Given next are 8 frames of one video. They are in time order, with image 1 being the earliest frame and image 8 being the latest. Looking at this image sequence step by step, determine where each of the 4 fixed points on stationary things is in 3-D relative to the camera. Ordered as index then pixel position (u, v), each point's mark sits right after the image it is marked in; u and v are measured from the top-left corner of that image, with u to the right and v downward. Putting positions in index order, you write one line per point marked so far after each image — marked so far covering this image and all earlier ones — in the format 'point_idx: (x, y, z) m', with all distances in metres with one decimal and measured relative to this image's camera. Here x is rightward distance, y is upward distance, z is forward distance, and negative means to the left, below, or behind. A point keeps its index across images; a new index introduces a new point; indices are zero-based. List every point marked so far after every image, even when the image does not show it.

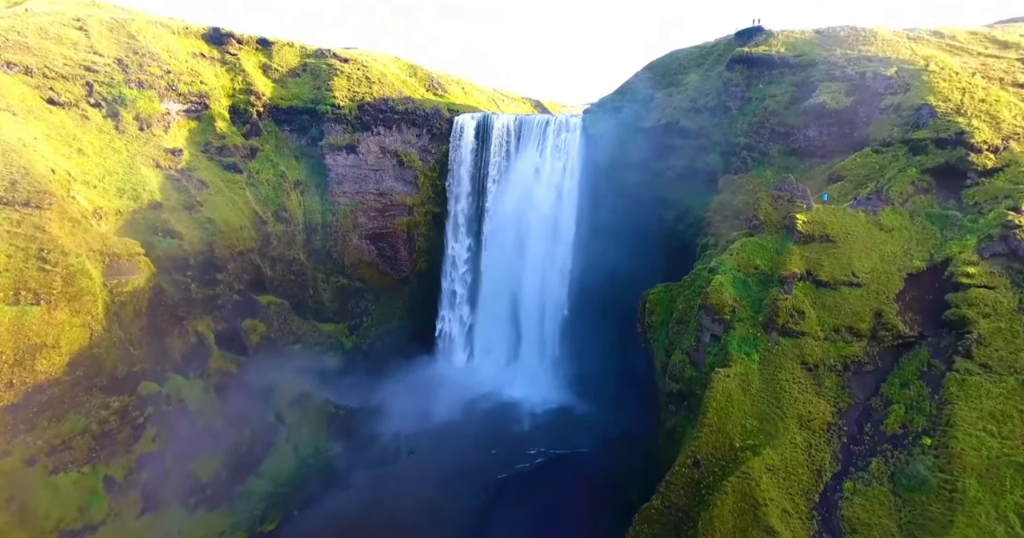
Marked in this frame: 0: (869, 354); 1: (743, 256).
0: (+11.5, -2.7, +16.5) m
1: (+8.8, +0.5, +19.6) m
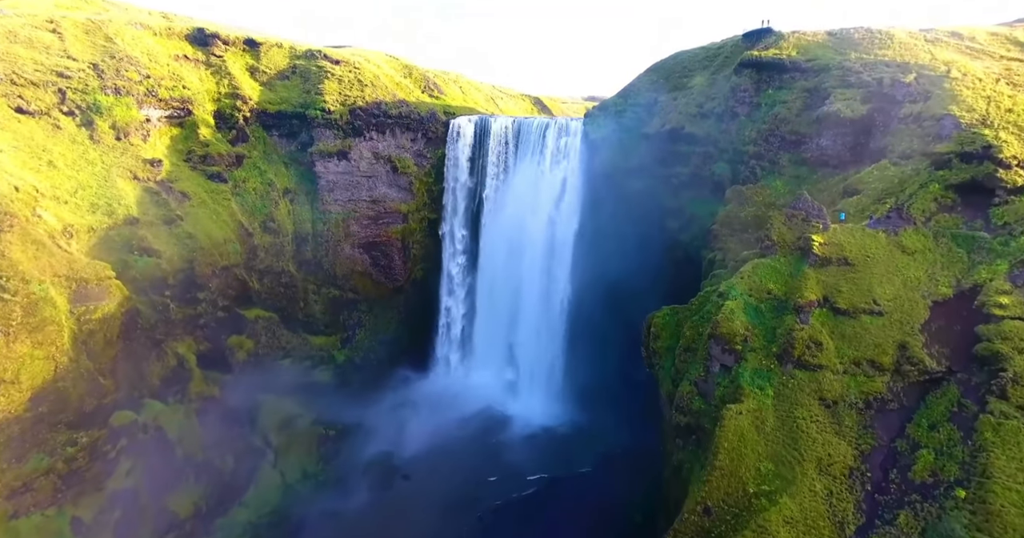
0: (+11.3, -3.6, +15.3) m
1: (+8.6, -0.4, +18.3) m
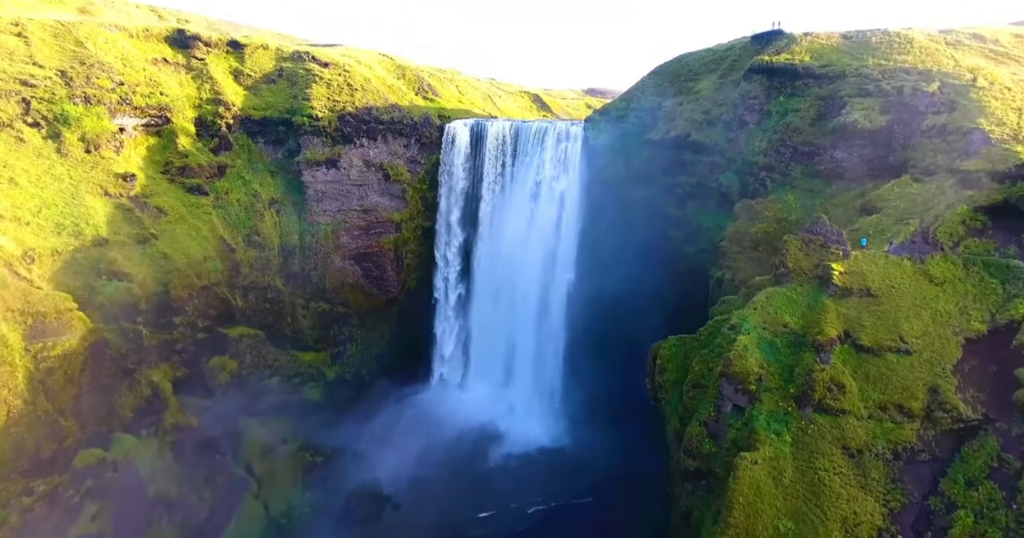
0: (+11.2, -4.6, +14.0) m
1: (+8.5, -1.4, +17.0) m
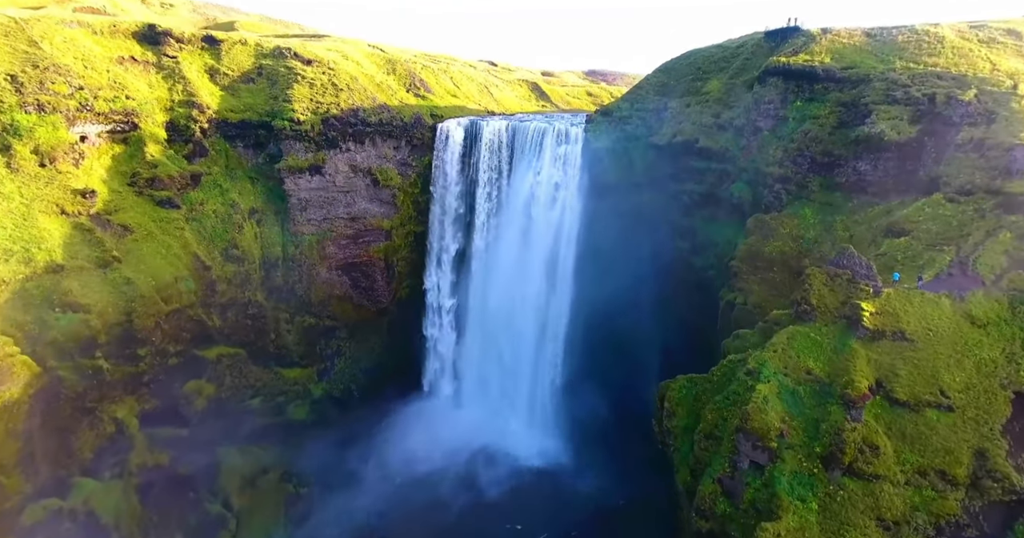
0: (+11.0, -5.9, +12.4) m
1: (+8.3, -2.5, +15.2) m
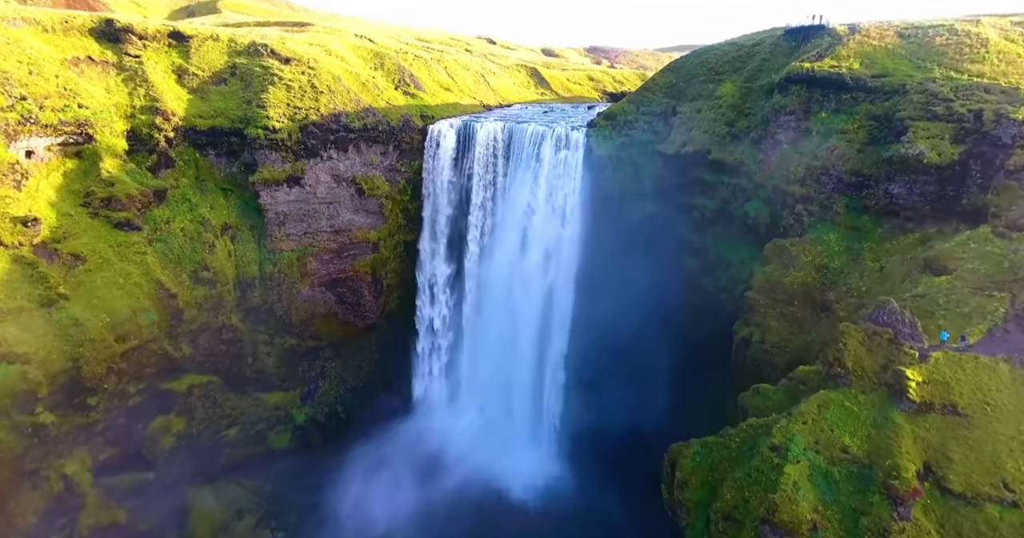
0: (+10.8, -7.5, +10.5) m
1: (+8.0, -4.1, +13.3) m
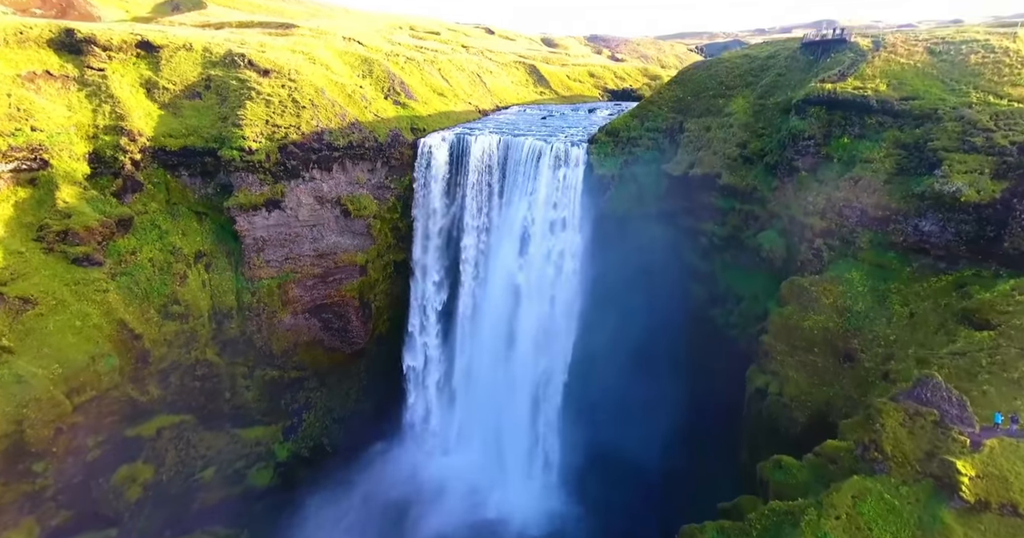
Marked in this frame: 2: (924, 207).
0: (+10.6, -9.2, +8.9) m
1: (+7.9, -5.7, +11.6) m
2: (+14.2, +2.1, +17.6) m
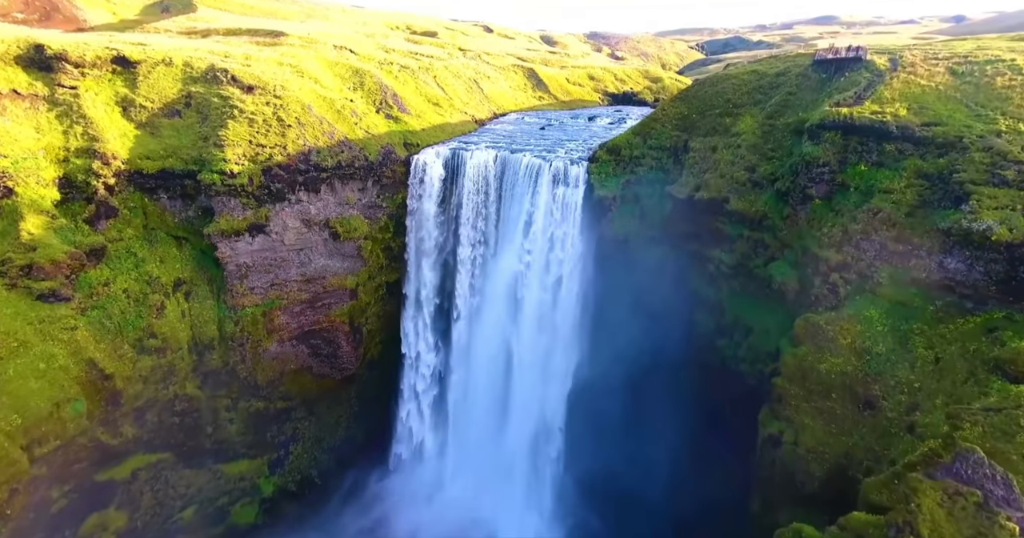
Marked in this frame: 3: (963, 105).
0: (+10.5, -10.6, +7.7) m
1: (+7.7, -7.1, +10.4) m
2: (+14.0, +0.7, +16.4) m
3: (+16.5, +6.1, +19.0) m
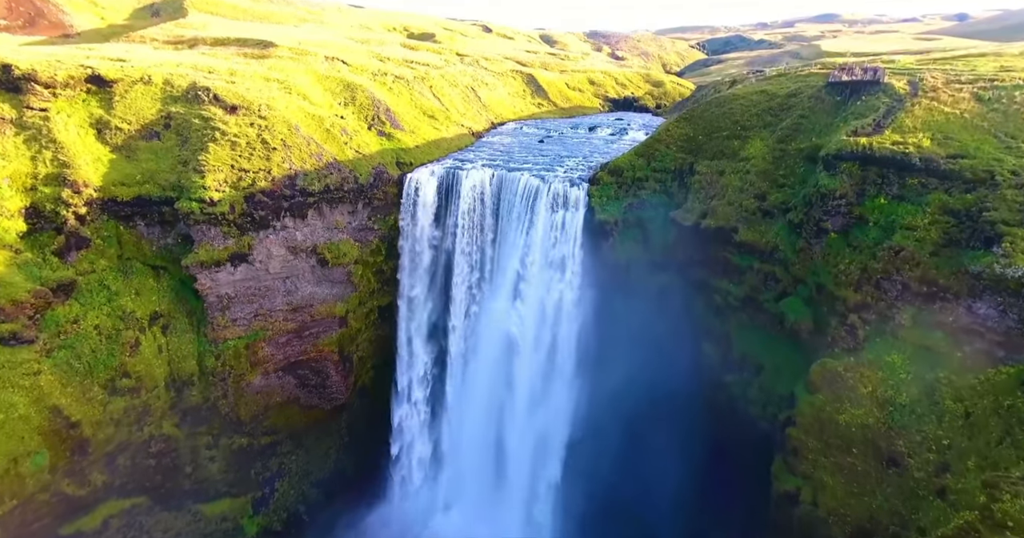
0: (+10.4, -11.9, +6.4) m
1: (+7.6, -8.4, +9.1) m
2: (+13.9, -0.7, +15.2) m
3: (+16.4, +4.7, +17.8) m
